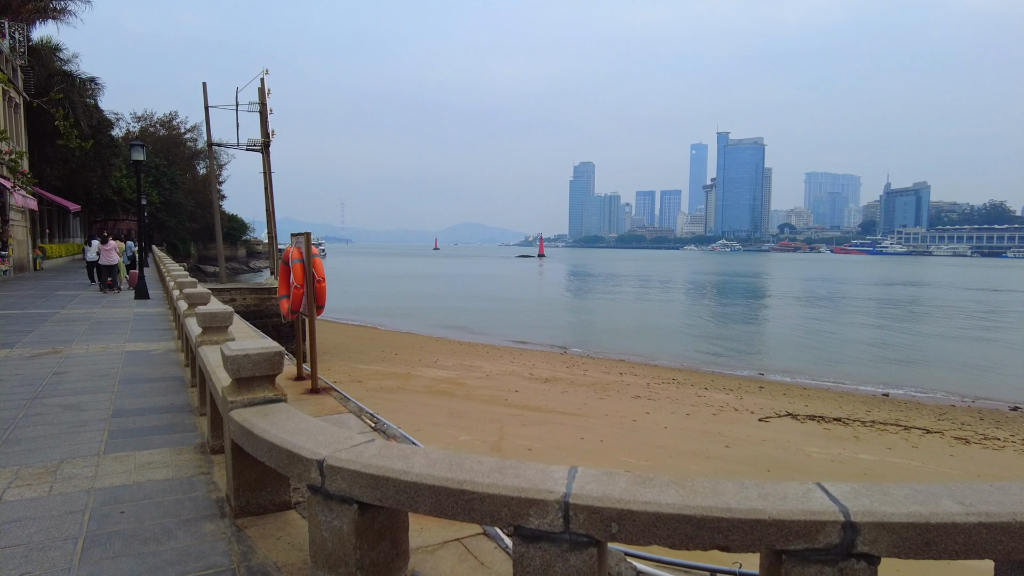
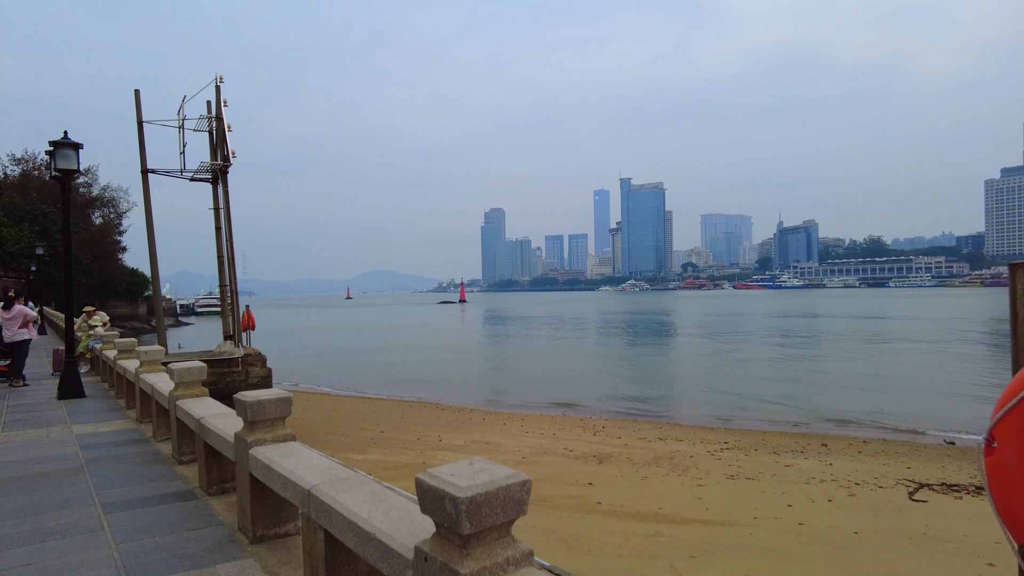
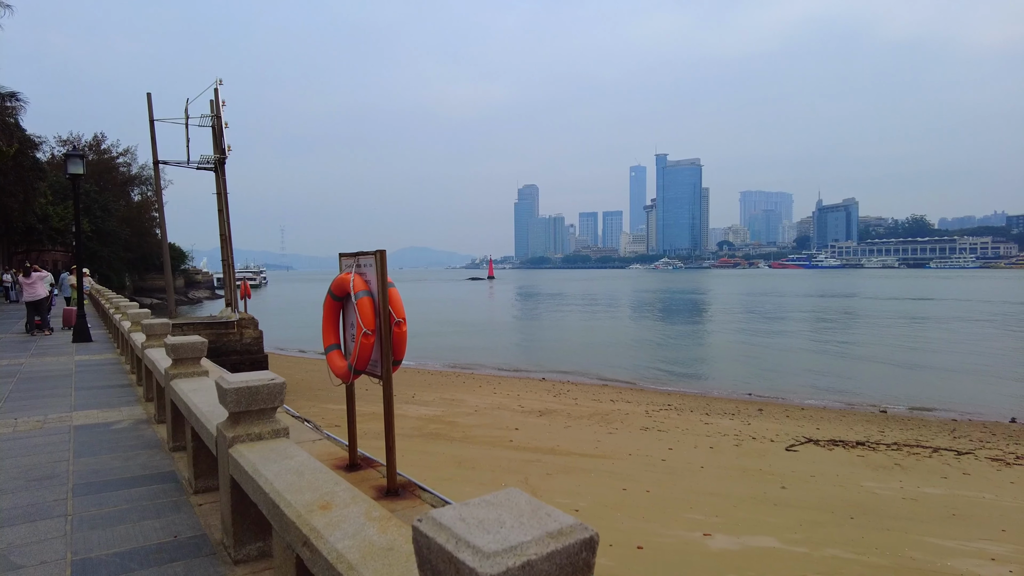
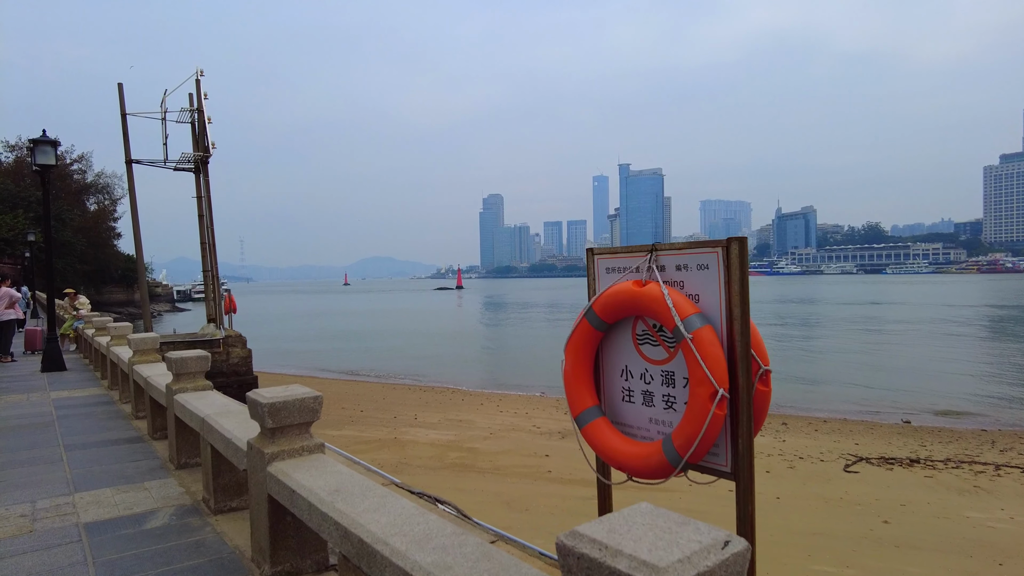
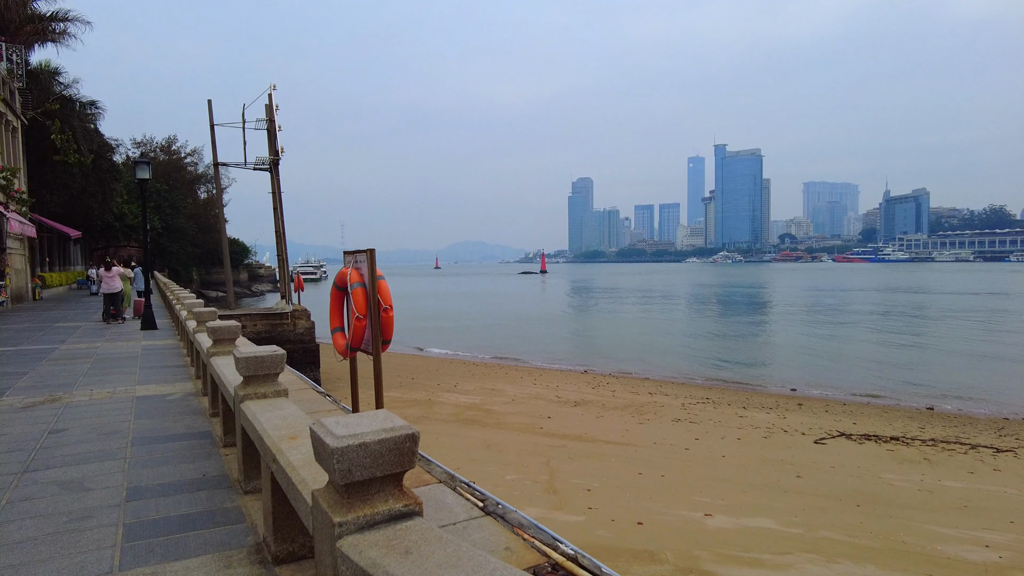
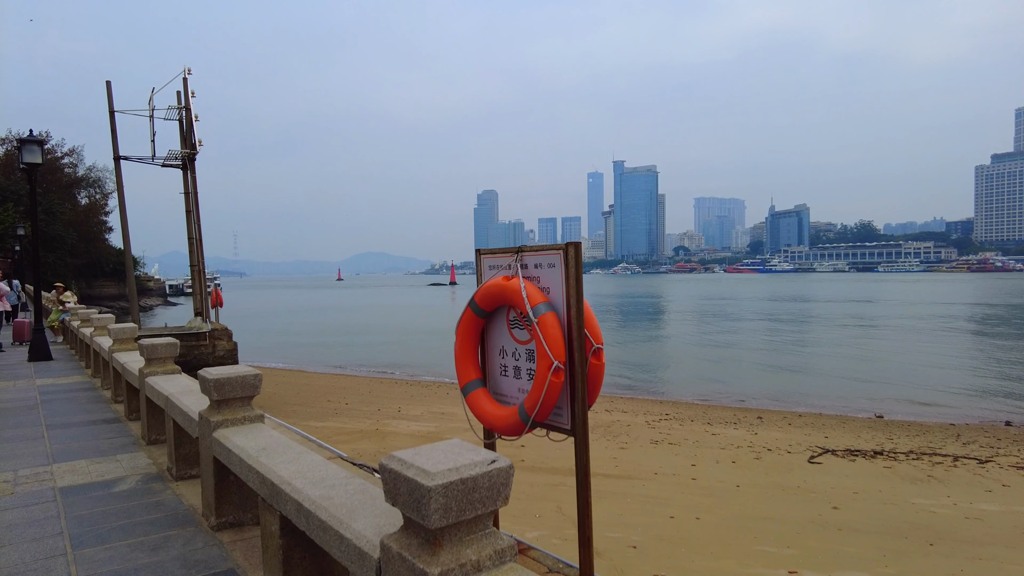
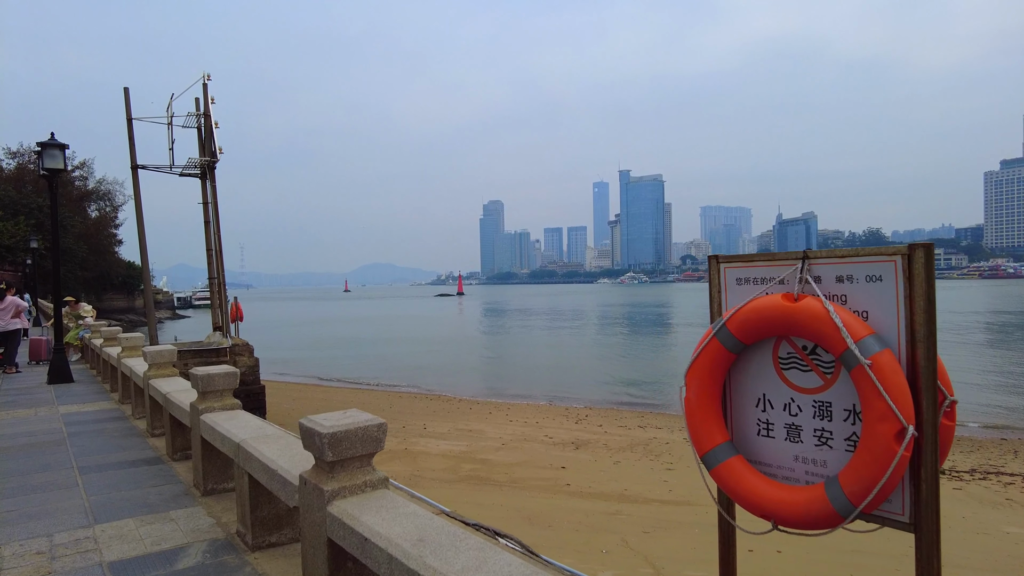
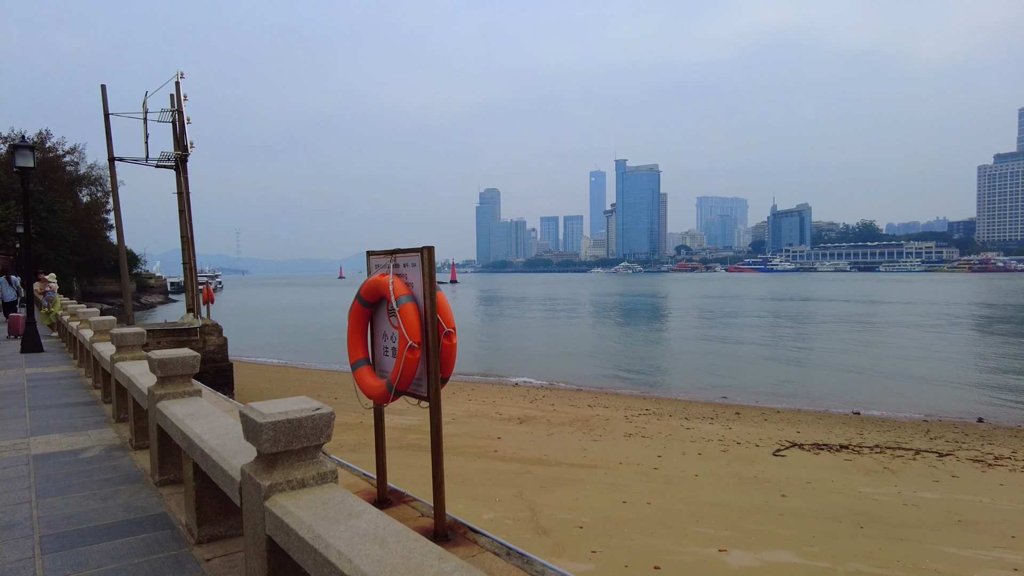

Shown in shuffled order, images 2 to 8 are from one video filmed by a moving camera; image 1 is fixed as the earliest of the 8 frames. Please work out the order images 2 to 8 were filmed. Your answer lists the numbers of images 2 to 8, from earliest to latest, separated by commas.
5, 3, 8, 6, 4, 7, 2
